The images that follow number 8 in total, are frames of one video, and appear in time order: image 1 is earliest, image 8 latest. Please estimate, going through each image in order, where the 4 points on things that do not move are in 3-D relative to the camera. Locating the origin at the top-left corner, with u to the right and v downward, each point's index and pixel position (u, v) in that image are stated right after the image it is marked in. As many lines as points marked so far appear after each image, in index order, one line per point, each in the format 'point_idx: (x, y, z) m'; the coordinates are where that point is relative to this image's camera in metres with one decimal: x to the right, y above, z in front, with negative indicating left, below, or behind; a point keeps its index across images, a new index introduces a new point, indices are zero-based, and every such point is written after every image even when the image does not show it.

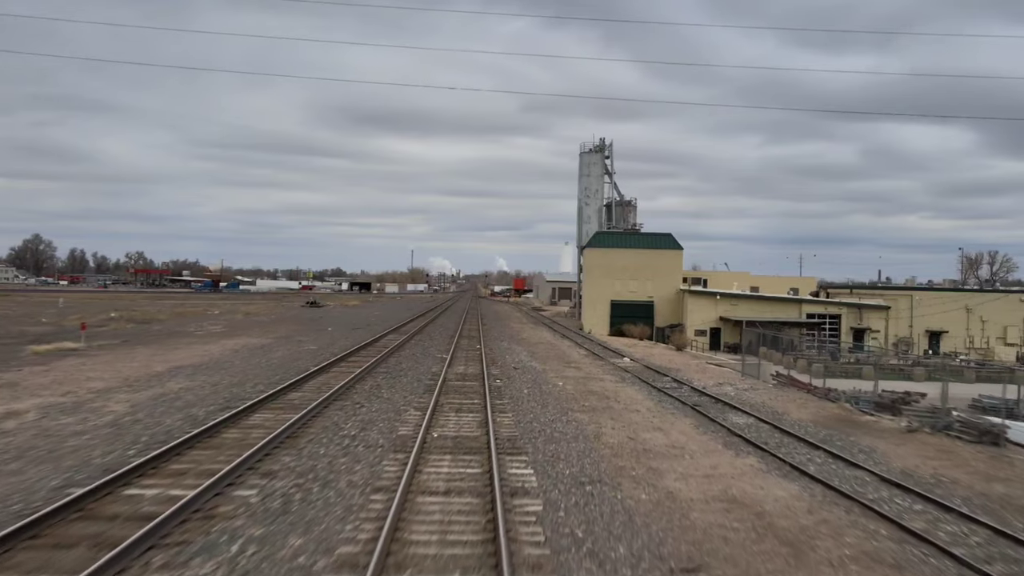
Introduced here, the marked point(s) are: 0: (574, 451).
0: (+0.8, -2.2, +10.5) m
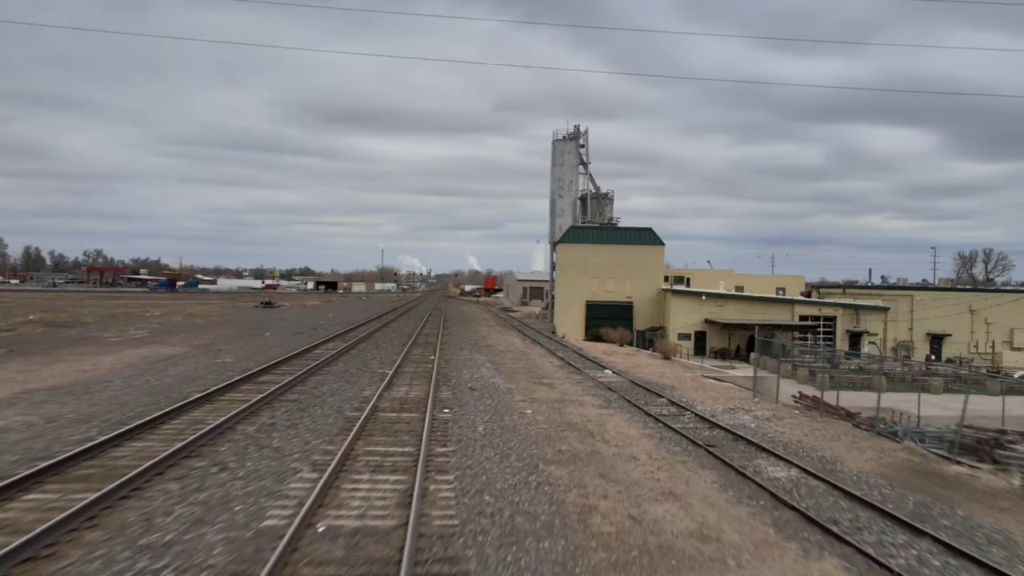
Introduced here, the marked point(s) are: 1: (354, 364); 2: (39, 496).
0: (+0.3, -2.1, +6.2) m
1: (-3.9, -1.9, +19.6) m
2: (-4.2, -1.8, +7.0) m
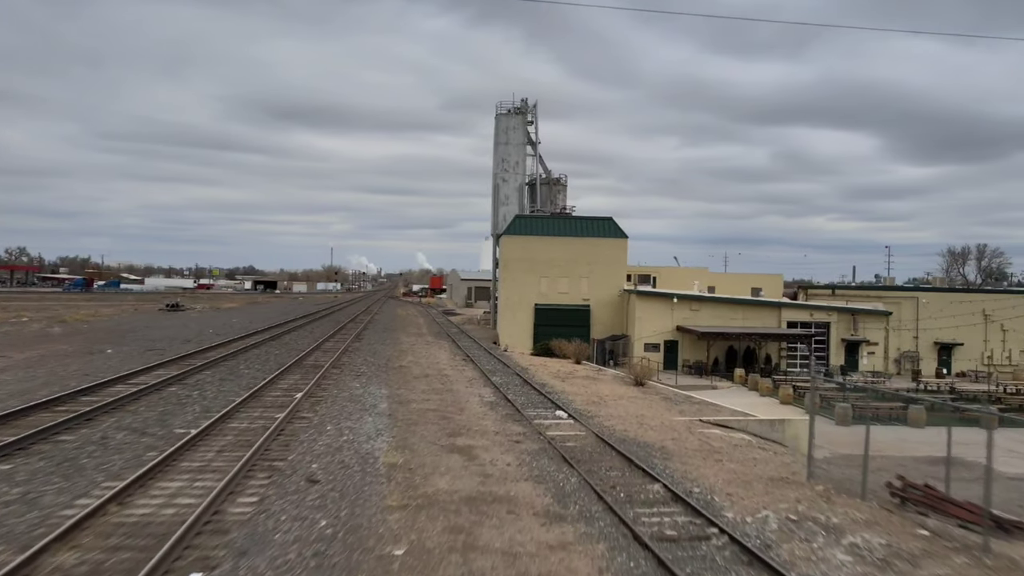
0: (-0.5, -2.2, -1.3) m
1: (-5.5, -1.9, +11.8) m
2: (-5.0, -1.9, -0.8) m
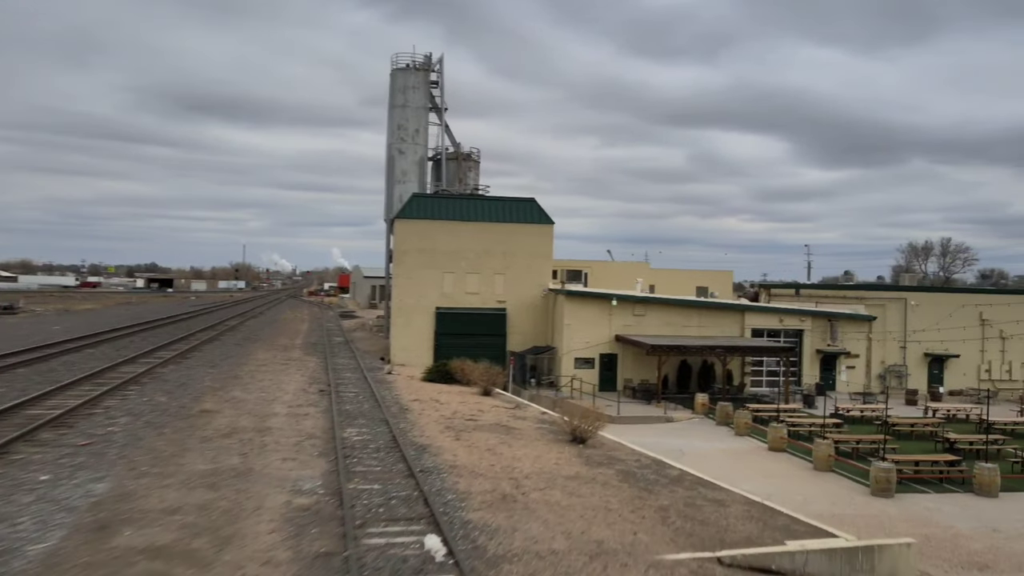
0: (-0.5, -2.2, -9.4) m
1: (-6.8, -1.9, +3.1) m
2: (-5.0, -1.9, -9.4) m
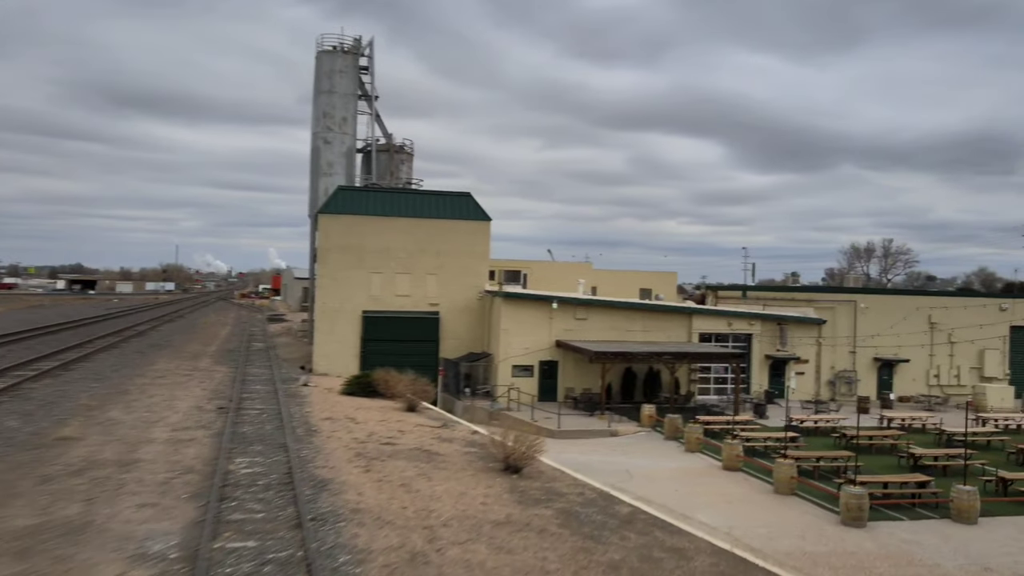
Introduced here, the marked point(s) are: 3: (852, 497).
0: (0.0, -2.2, -11.4) m
1: (-7.1, -1.9, +0.6) m
2: (-4.5, -1.9, -11.7) m
3: (+5.3, -3.3, +12.4) m
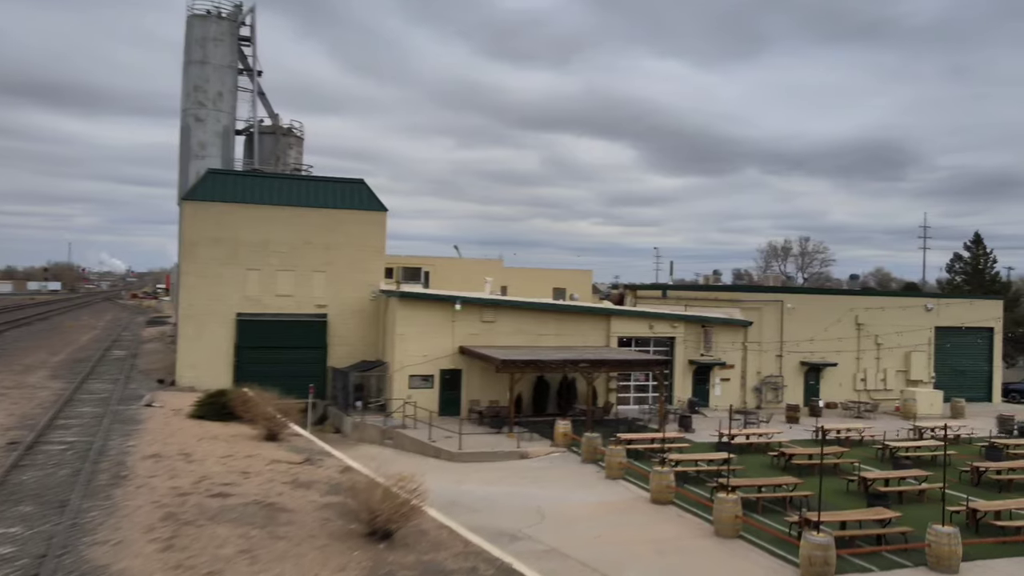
0: (+1.1, -2.2, -14.4) m
1: (-7.3, -1.9, -3.2) m
2: (-3.3, -1.9, -15.1) m
3: (+3.8, -3.2, +9.9) m
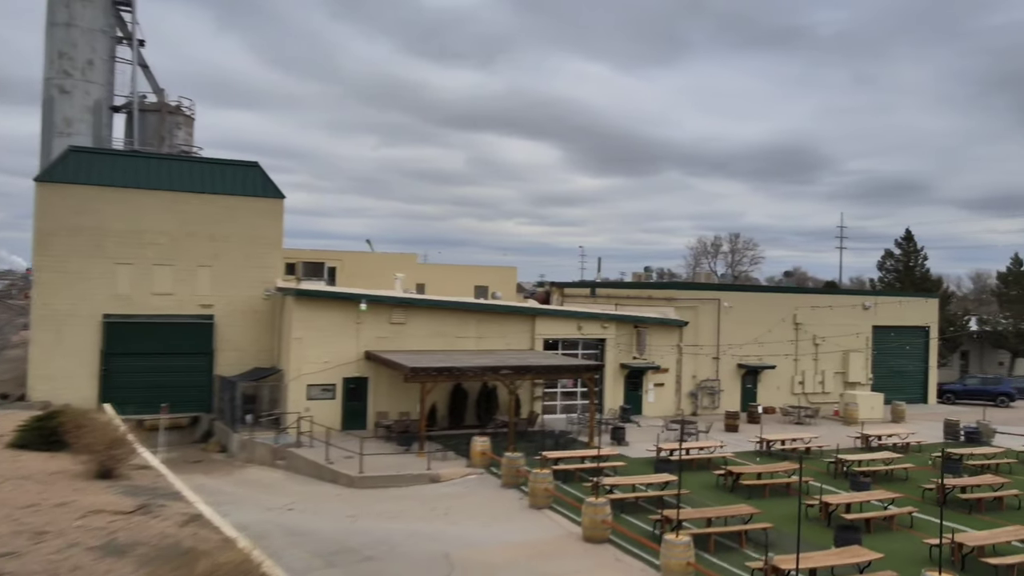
0: (+2.3, -2.1, -16.7) m
1: (-7.1, -1.8, -6.3) m
2: (-2.0, -1.8, -17.9) m
3: (+2.8, -3.2, +7.7) m
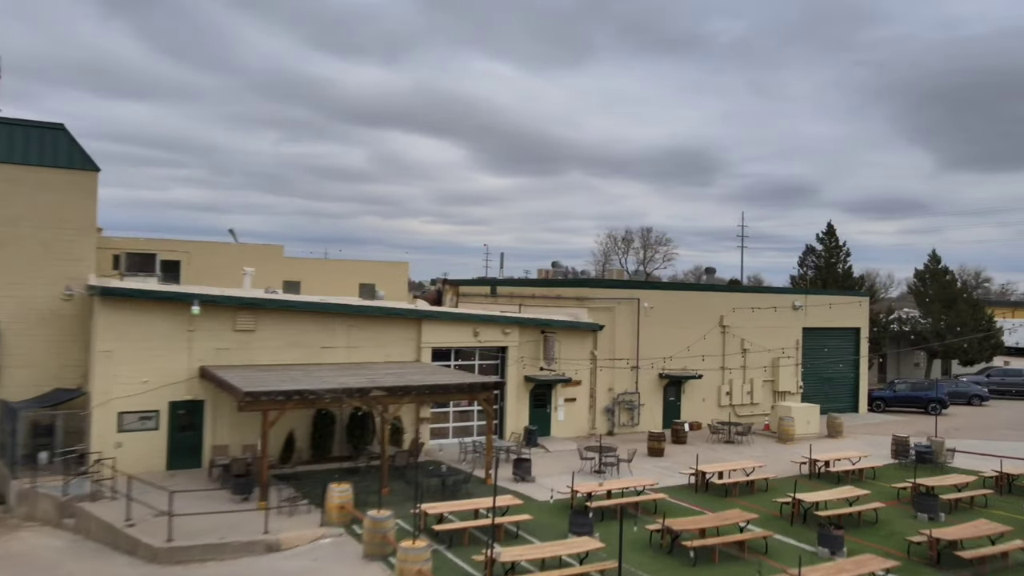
0: (+4.2, -2.1, -20.3) m
1: (-6.3, -1.8, -11.1) m
2: (+0.1, -1.8, -21.9) m
3: (+1.8, -3.1, +4.0) m
